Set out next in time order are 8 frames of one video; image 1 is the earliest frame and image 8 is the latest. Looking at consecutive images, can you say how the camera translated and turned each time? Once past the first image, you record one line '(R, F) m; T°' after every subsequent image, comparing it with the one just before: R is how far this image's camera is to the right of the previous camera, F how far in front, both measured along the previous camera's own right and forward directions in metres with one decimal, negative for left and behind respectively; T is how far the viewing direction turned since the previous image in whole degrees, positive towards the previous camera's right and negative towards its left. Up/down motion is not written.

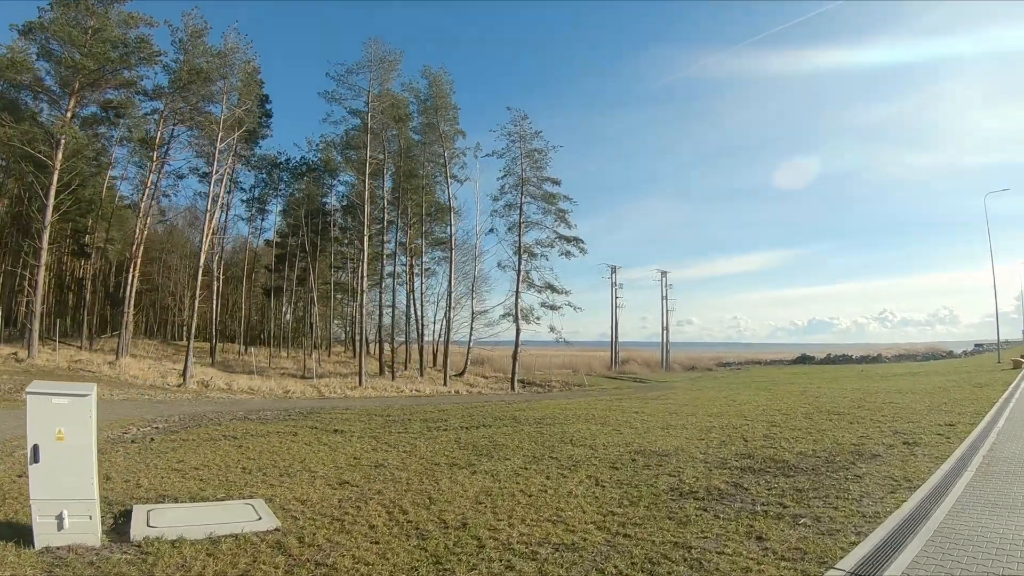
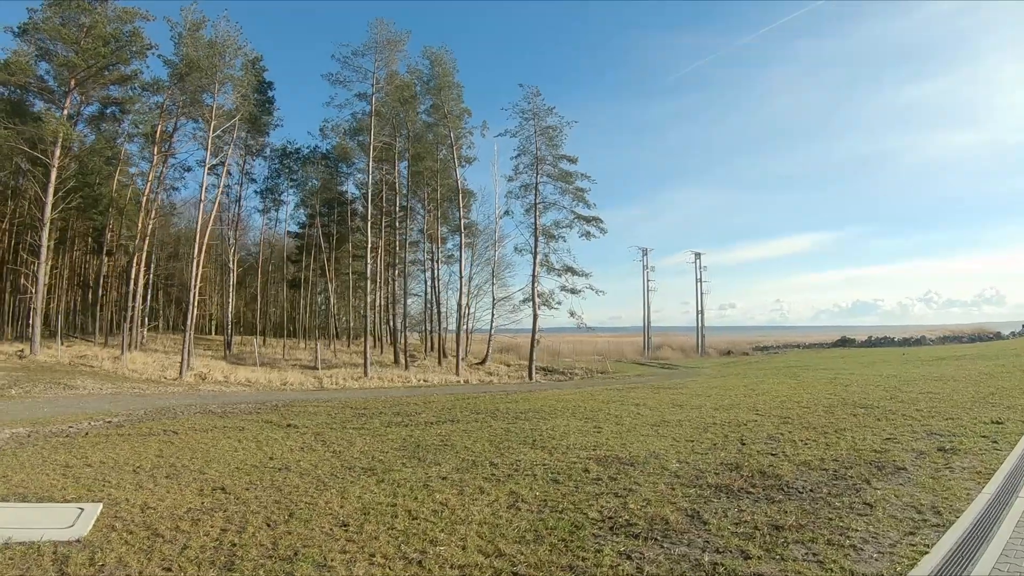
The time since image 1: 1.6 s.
(+1.5, +1.2) m; -5°
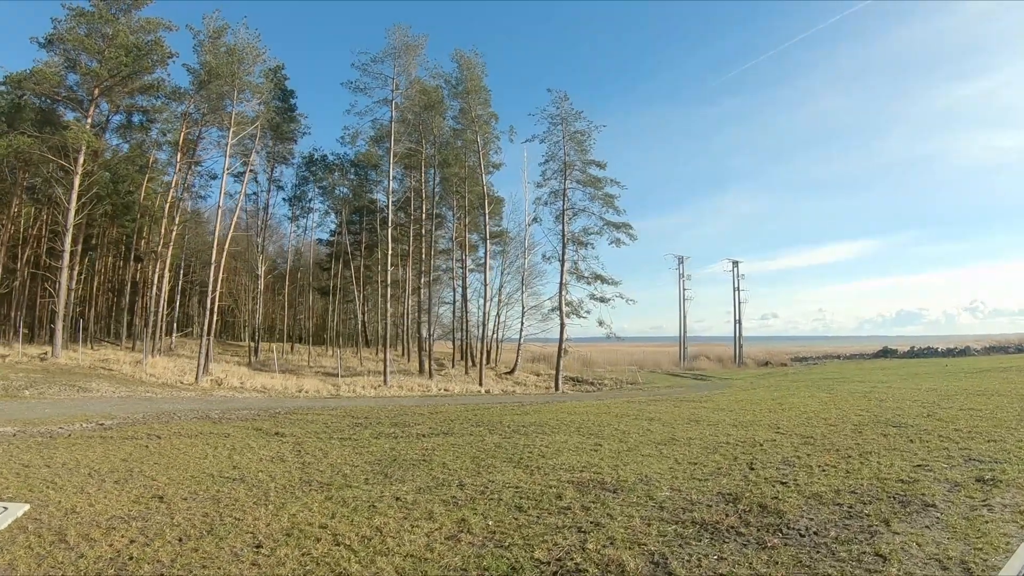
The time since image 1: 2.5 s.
(+0.8, +0.7) m; -4°
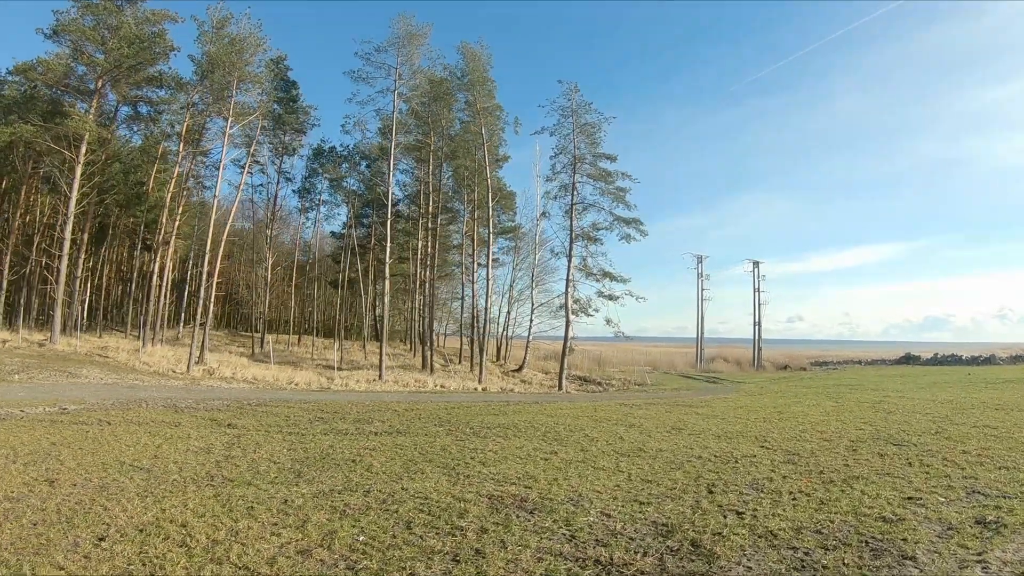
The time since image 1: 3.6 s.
(+1.1, +0.6) m; -3°
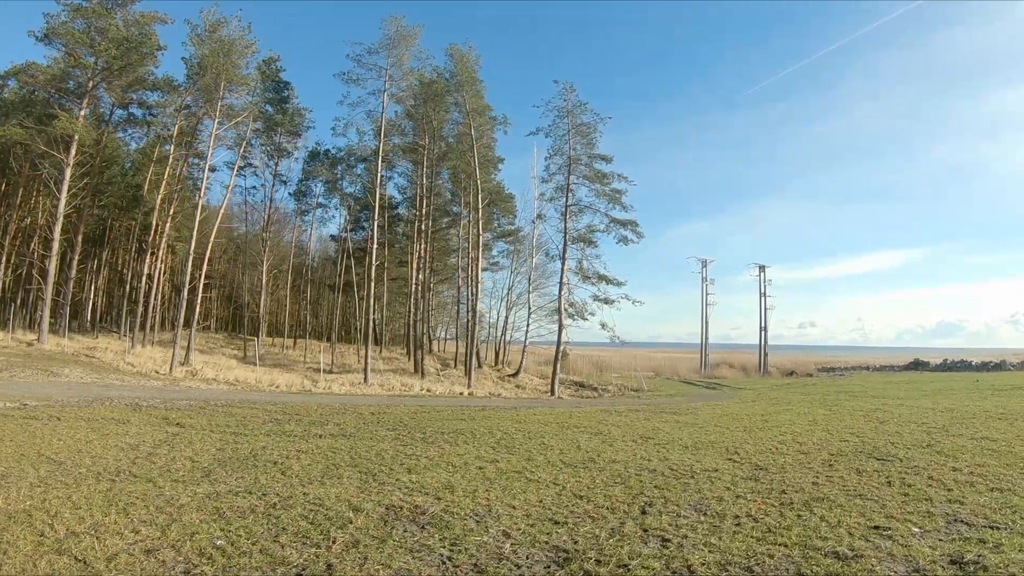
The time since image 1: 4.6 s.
(+1.1, +0.3) m; -2°
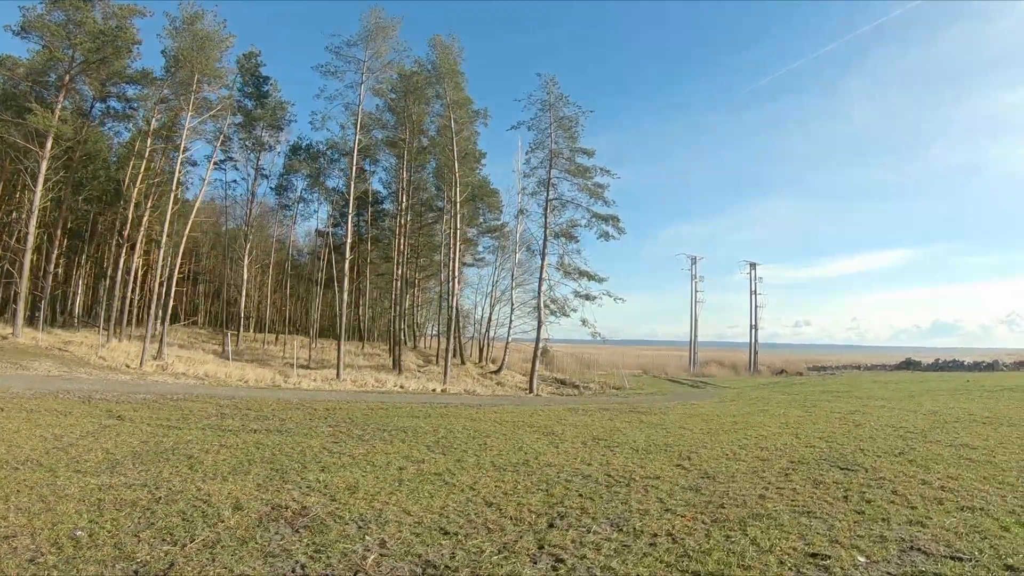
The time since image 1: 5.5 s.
(+1.1, +0.1) m; 0°
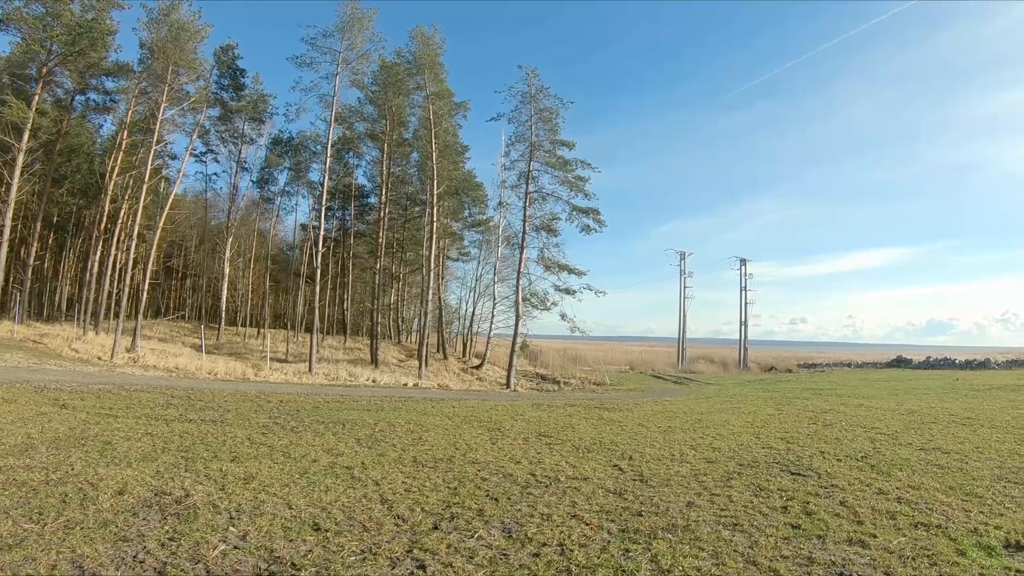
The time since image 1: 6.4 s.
(+1.2, 0.0) m; -1°
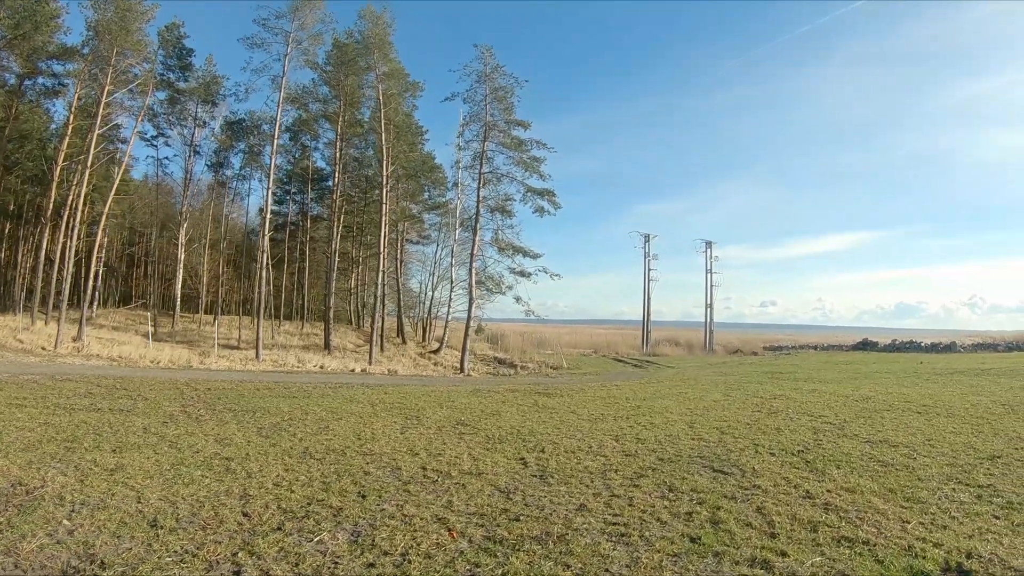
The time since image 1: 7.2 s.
(+1.4, -0.1) m; +1°
